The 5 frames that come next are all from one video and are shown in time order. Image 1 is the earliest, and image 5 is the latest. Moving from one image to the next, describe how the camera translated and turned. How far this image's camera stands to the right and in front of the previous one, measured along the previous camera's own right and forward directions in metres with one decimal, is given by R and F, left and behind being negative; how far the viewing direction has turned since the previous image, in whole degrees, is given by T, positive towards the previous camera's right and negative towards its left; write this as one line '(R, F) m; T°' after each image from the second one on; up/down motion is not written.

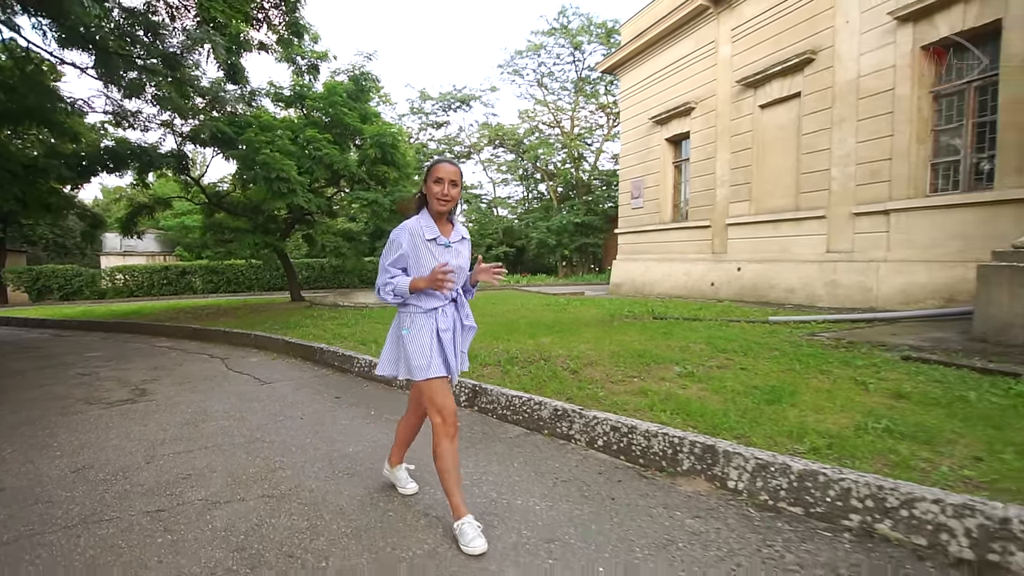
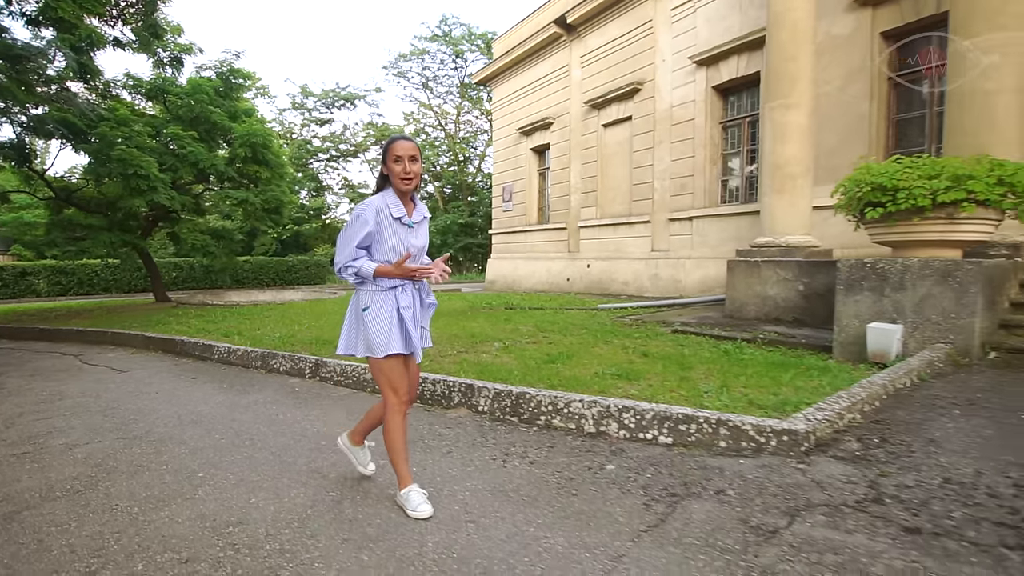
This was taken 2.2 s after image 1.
(+0.6, -1.1) m; +11°
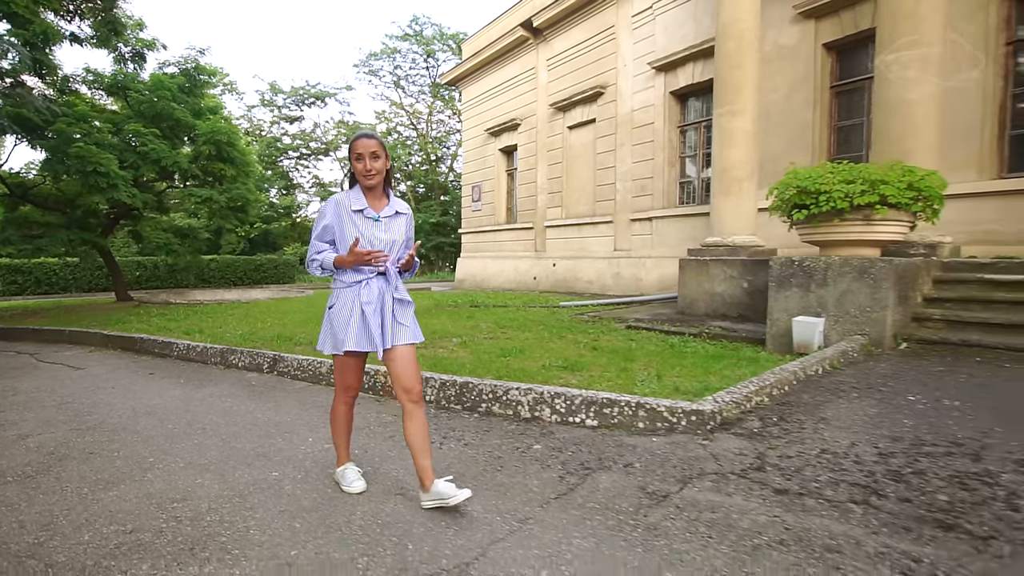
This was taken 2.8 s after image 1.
(+0.2, -0.2) m; +3°
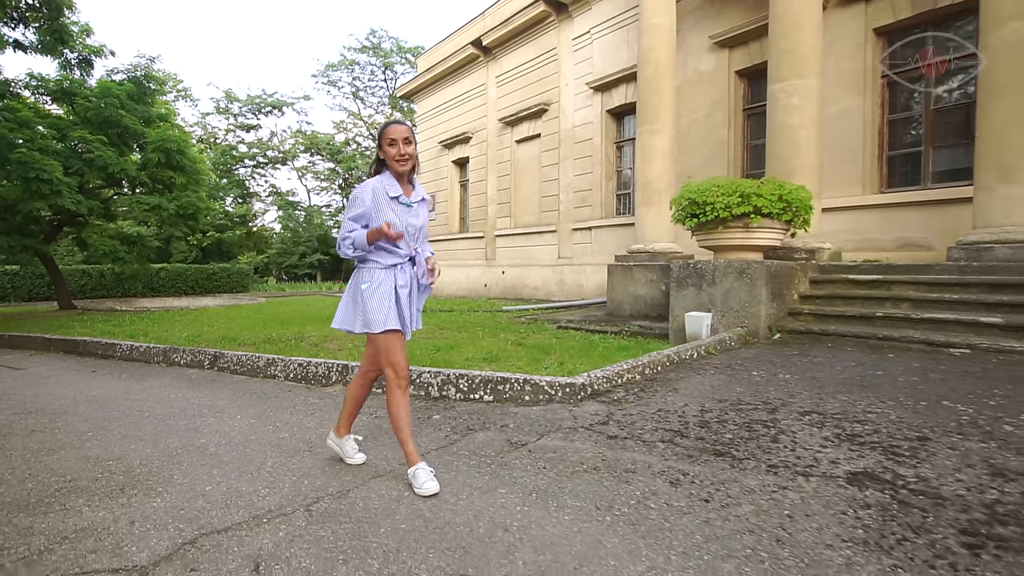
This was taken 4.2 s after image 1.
(+0.4, -0.6) m; +4°
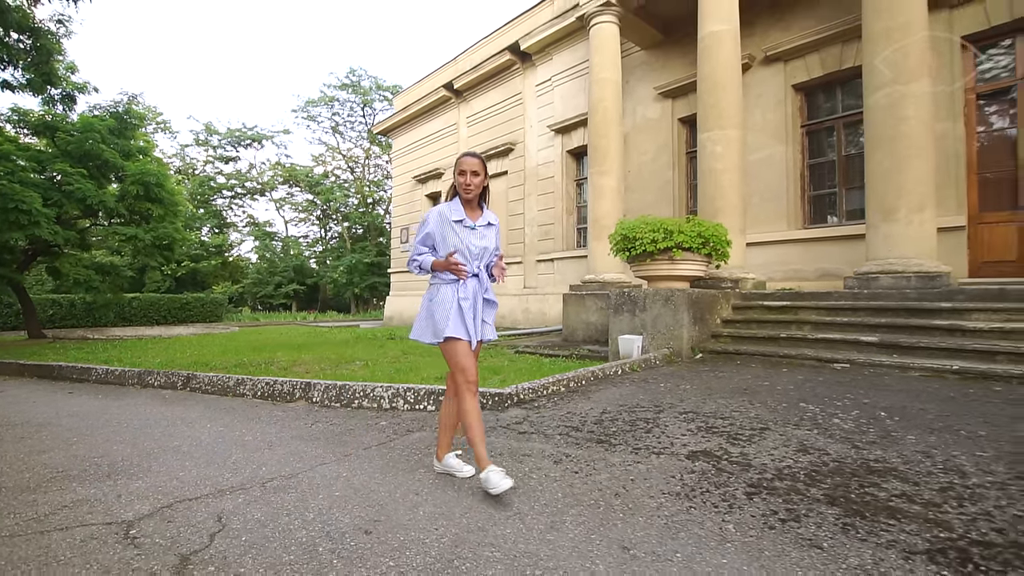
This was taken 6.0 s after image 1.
(+0.3, -0.6) m; +2°
